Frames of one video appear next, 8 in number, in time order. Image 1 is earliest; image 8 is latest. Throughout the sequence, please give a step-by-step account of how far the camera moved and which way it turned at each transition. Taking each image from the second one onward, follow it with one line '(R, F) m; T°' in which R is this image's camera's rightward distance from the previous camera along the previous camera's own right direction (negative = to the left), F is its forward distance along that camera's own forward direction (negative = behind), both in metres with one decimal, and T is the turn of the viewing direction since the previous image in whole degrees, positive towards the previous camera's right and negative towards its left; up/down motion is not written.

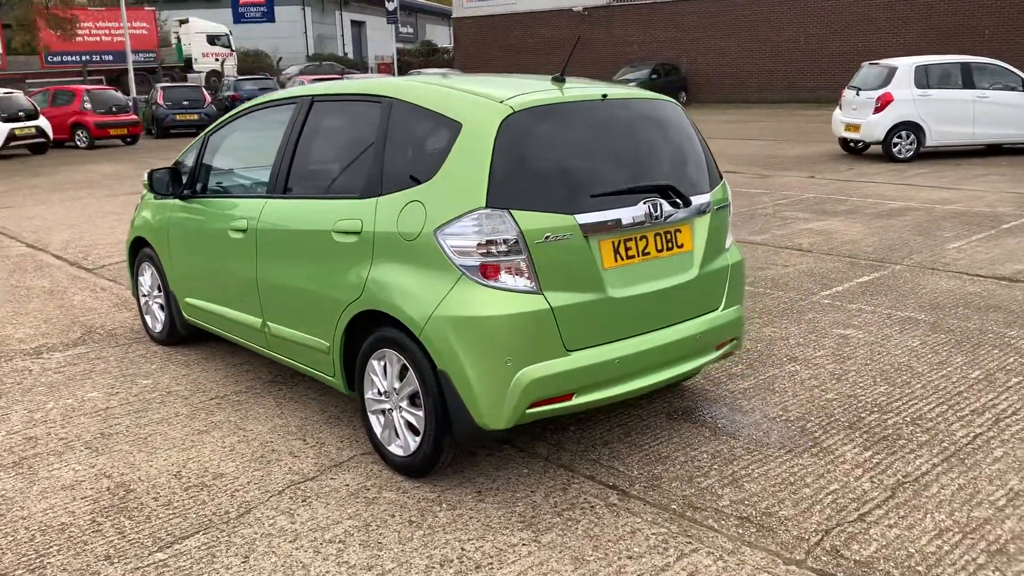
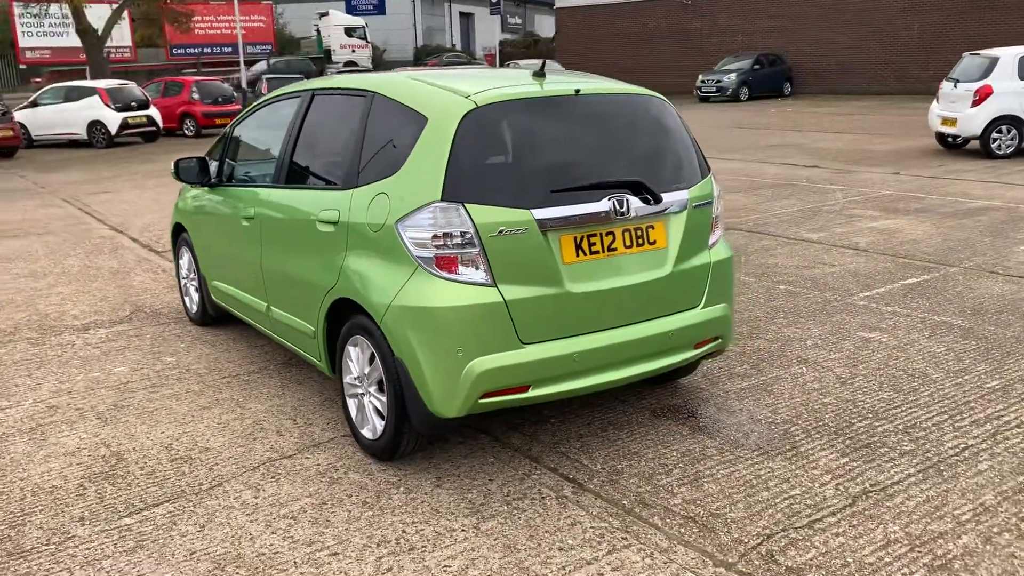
(+0.5, 0.0) m; -7°
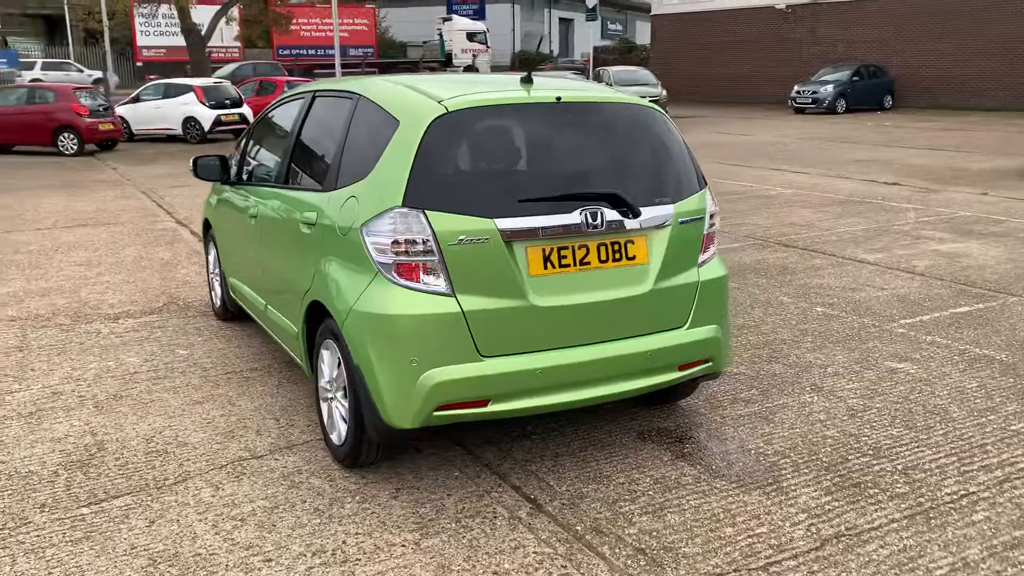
(+0.5, +0.1) m; -6°
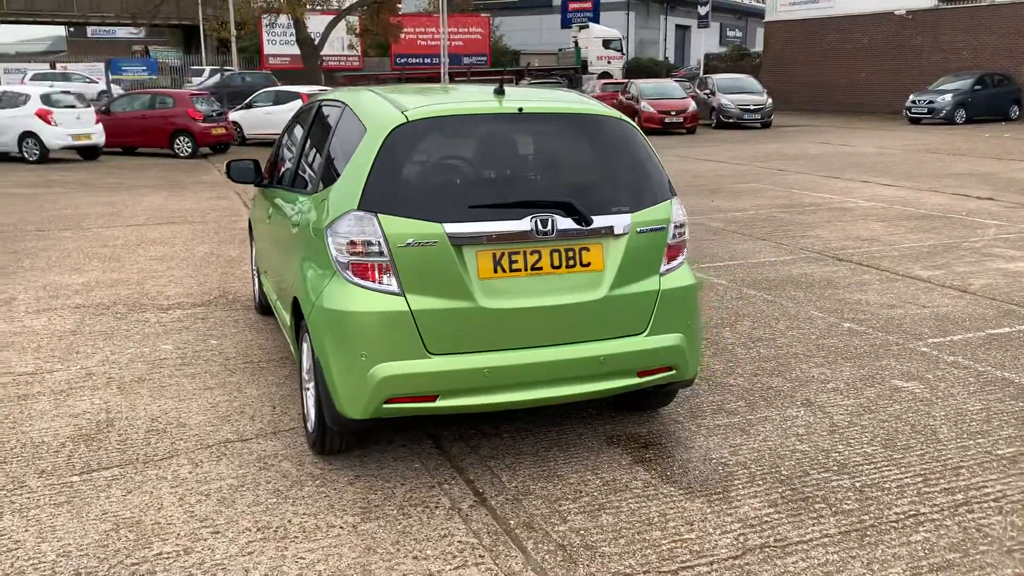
(+0.6, -0.1) m; -7°
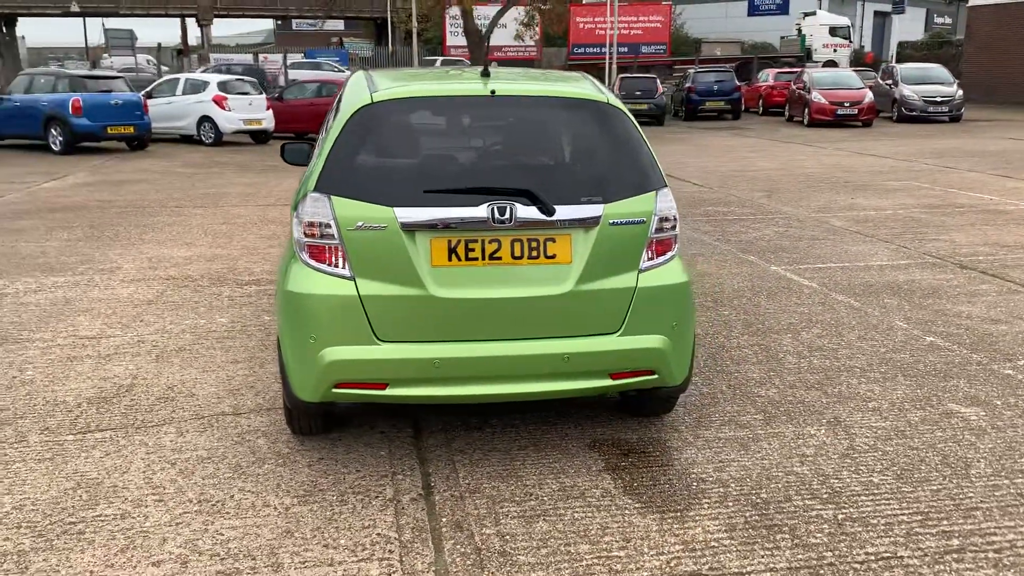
(+0.8, +0.2) m; -11°
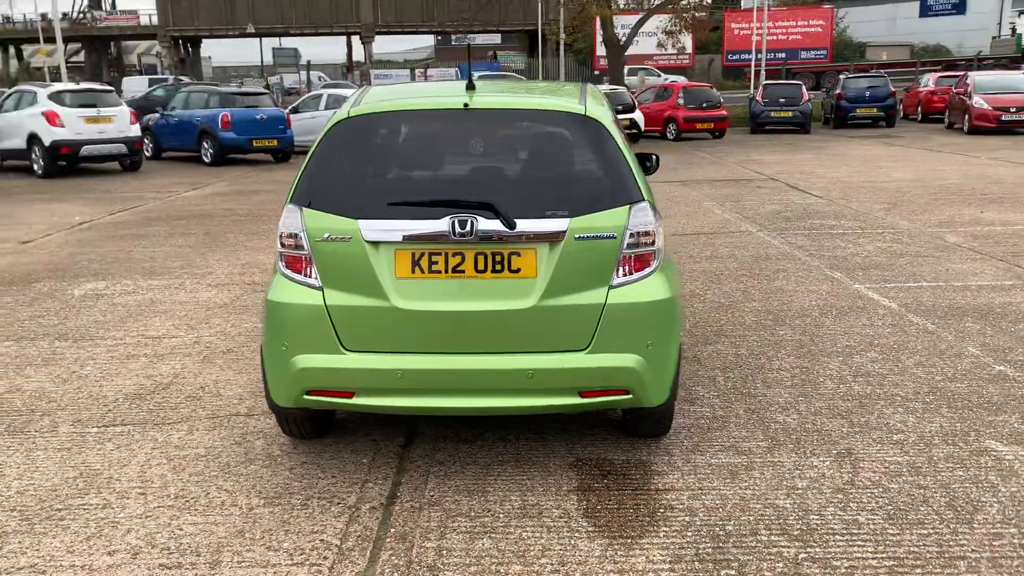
(+0.7, +0.1) m; -10°
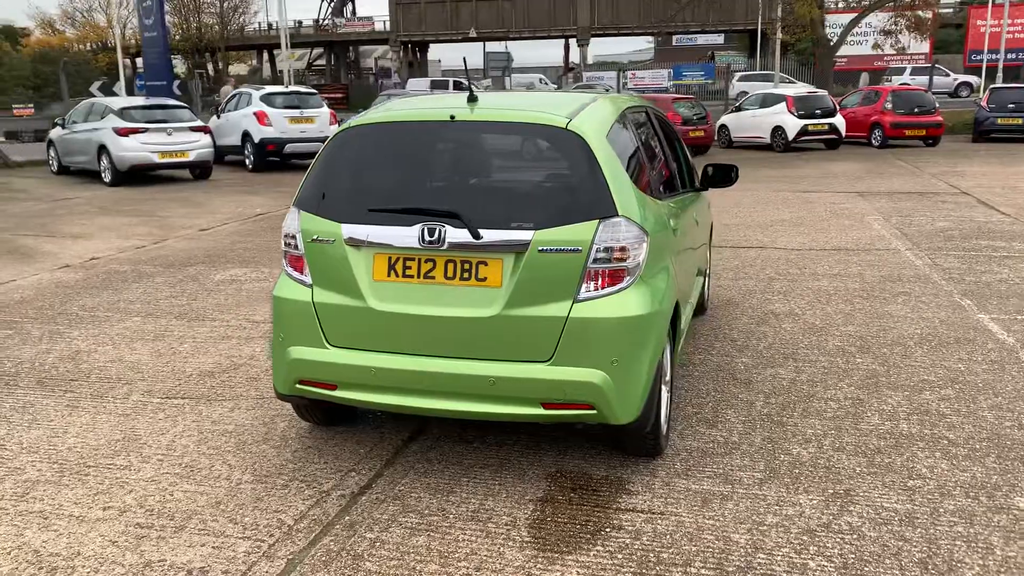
(+0.9, 0.0) m; -14°
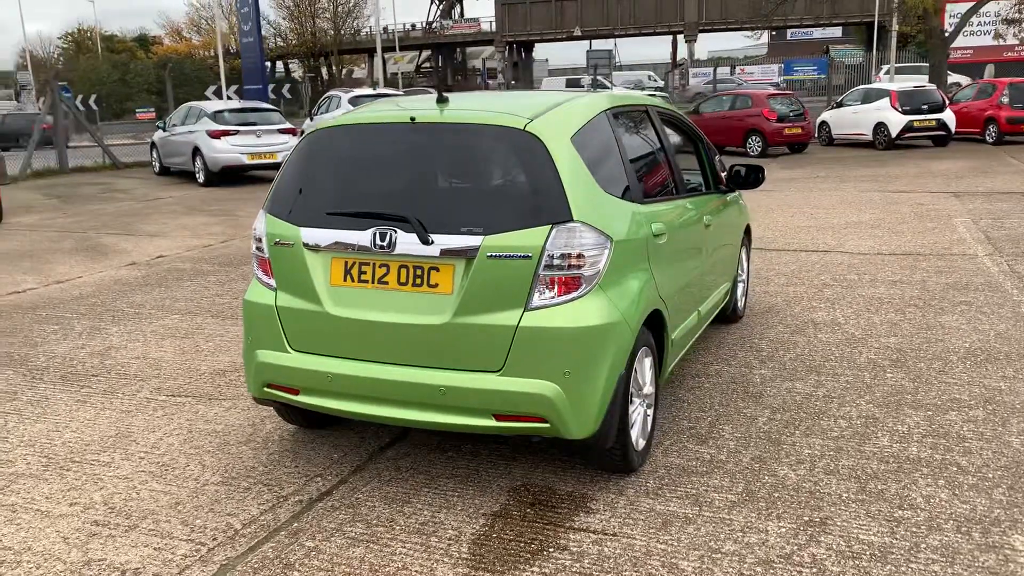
(+0.6, +0.1) m; -7°
